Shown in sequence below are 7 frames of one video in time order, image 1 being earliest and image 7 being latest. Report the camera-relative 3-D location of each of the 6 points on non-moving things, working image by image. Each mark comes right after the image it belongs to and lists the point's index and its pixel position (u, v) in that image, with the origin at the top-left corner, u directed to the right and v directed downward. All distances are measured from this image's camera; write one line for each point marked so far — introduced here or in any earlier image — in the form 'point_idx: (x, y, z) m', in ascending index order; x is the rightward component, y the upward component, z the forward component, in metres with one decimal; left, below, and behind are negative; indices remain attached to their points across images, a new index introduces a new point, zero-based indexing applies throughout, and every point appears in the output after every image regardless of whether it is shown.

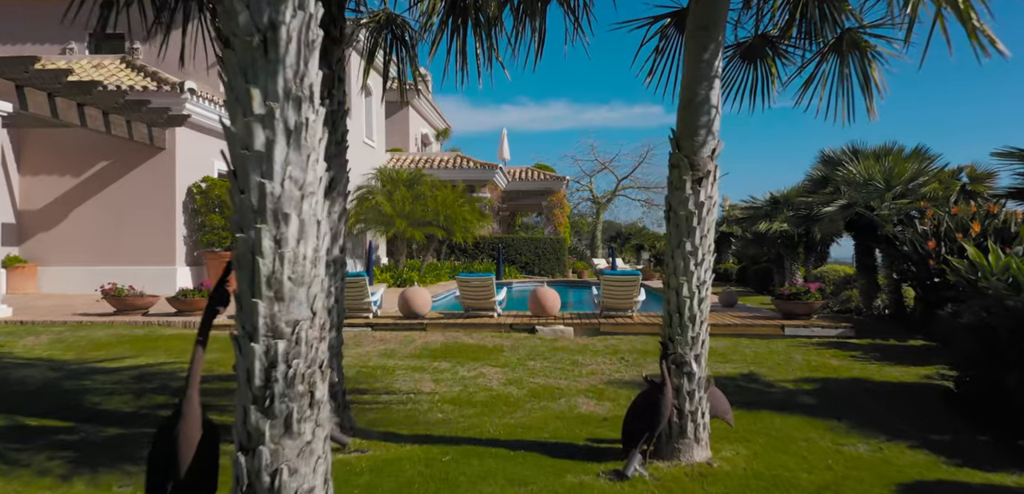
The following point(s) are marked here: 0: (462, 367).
0: (-0.5, -1.1, +6.7) m
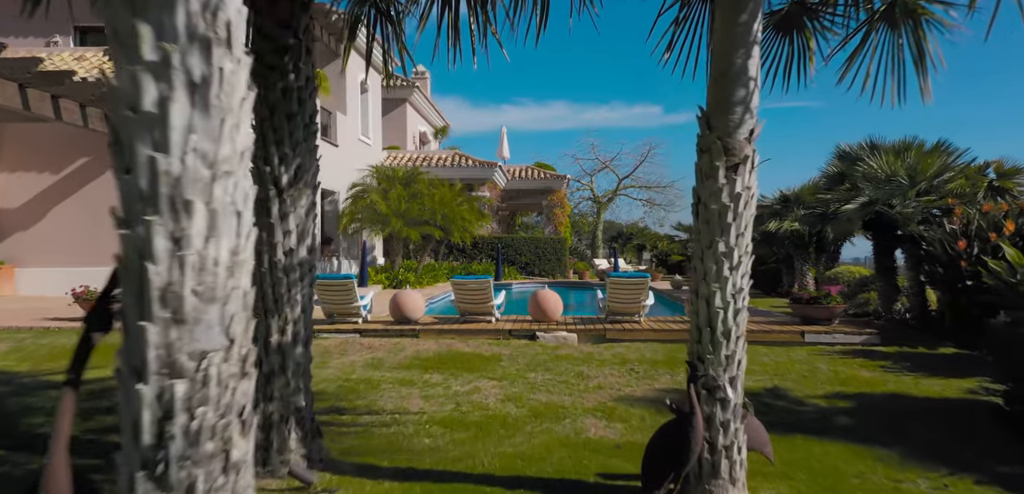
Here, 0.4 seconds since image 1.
0: (-0.5, -1.1, +6.0) m
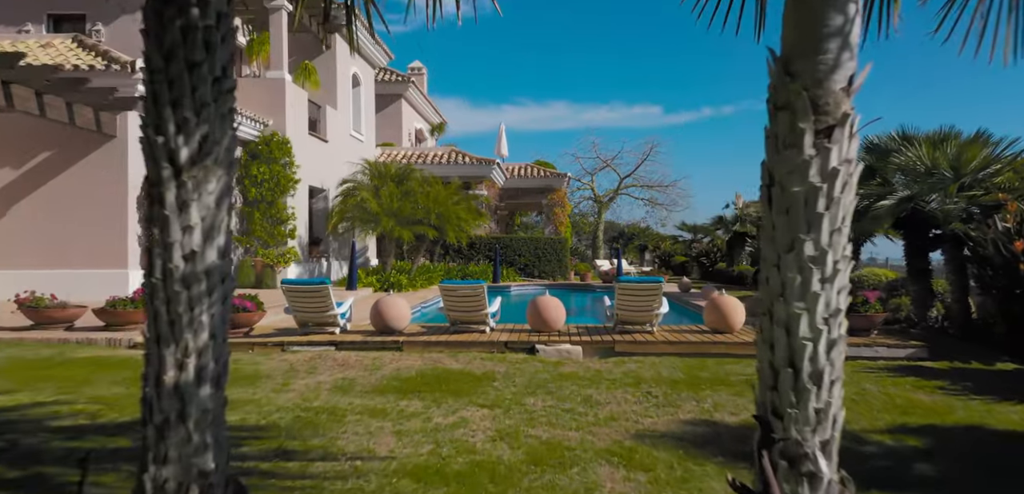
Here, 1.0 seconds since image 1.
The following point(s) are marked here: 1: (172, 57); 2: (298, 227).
0: (-0.5, -1.2, +5.0) m
1: (-1.3, +0.7, +2.6) m
2: (-5.5, +0.5, +17.9) m
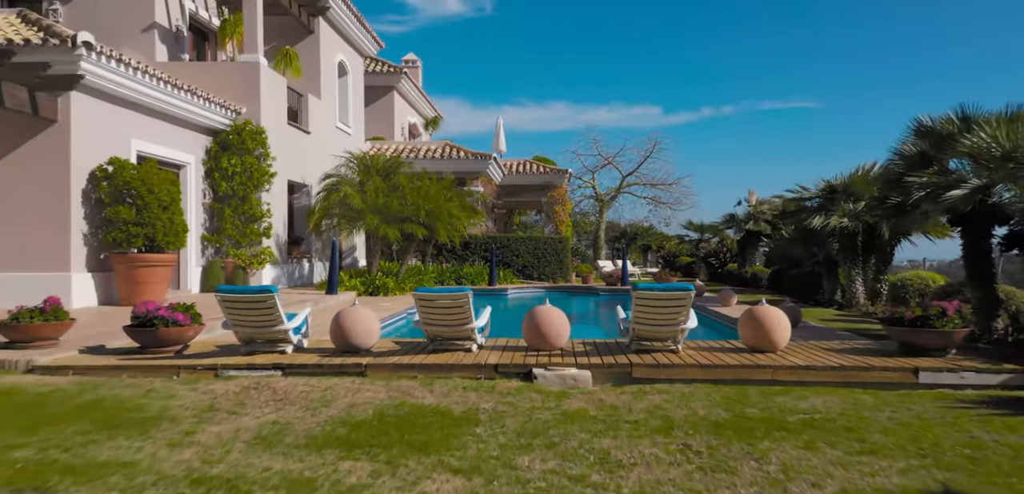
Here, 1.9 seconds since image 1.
0: (-0.6, -1.1, +3.5) m
1: (-1.3, +0.7, +1.1) m
2: (-5.5, +0.5, +16.4) m
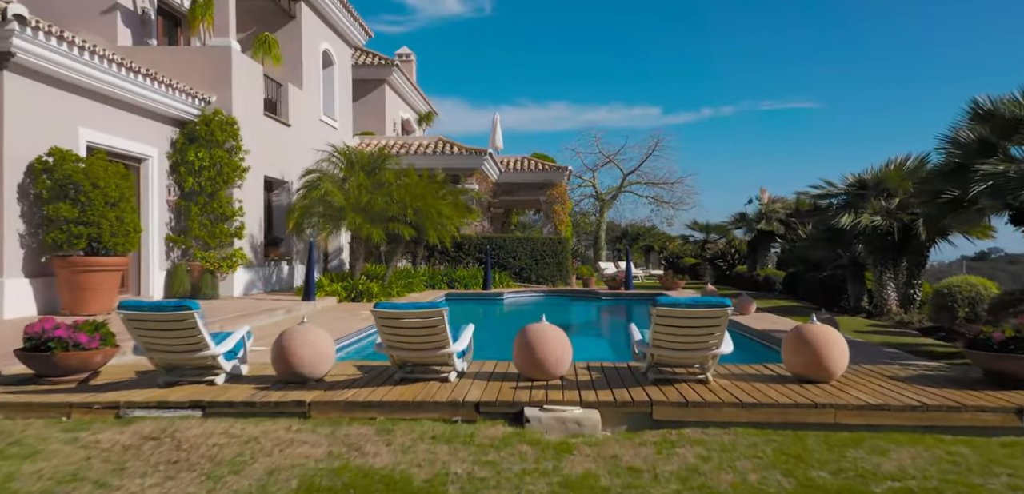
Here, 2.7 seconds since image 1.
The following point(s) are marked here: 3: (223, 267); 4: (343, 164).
0: (-0.7, -1.2, +2.2) m
1: (-1.4, +0.7, -0.2) m
2: (-5.6, +0.5, +15.0) m
3: (-5.8, -0.4, +14.0) m
4: (-4.0, +1.9, +16.5) m
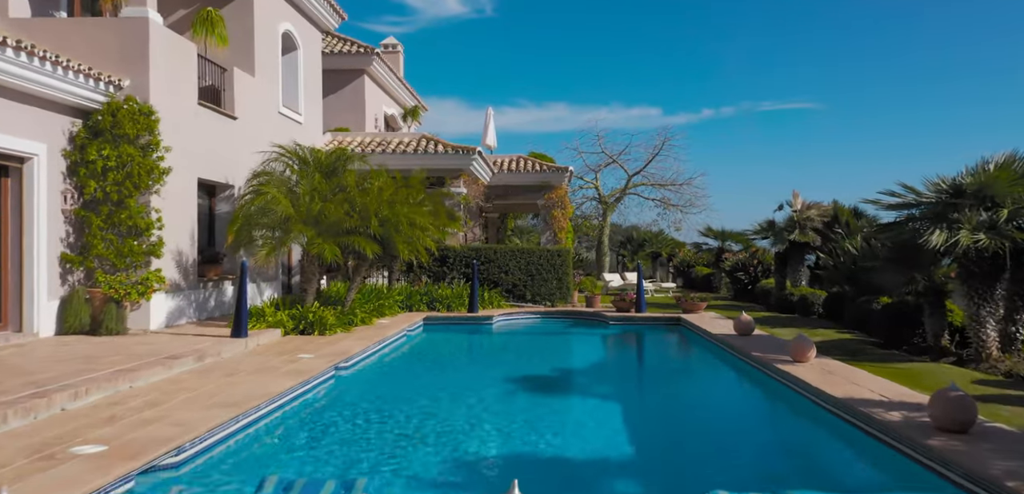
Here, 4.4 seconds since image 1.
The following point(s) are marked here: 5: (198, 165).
0: (-0.9, -1.5, -0.7) m
1: (-1.7, +0.4, -3.1) m
2: (-5.9, +0.1, +12.1) m
3: (-6.0, -0.7, +11.2) m
4: (-4.2, +1.6, +13.7) m
5: (-5.8, +1.5, +13.0) m
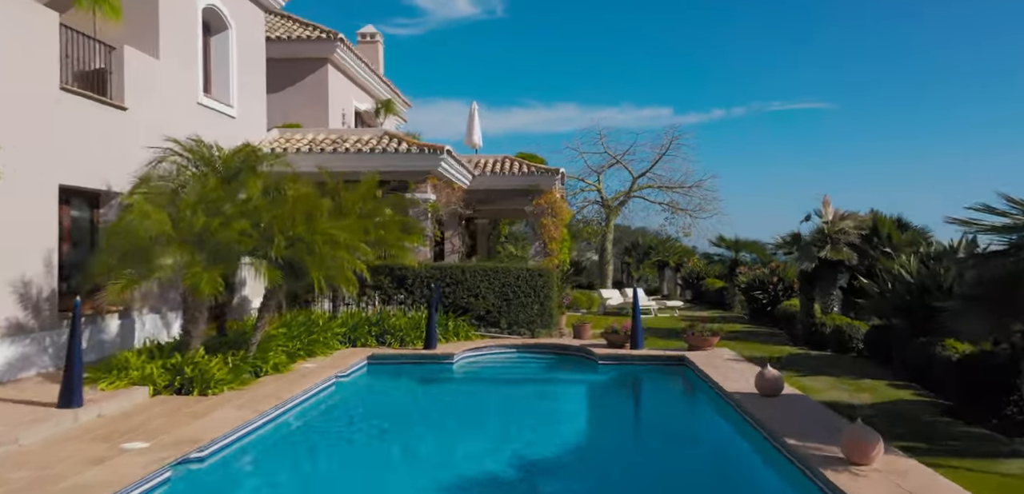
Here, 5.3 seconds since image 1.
0: (-1.8, -1.9, -3.7) m
1: (-2.6, 0.0, -6.1) m
2: (-6.5, -0.3, +9.2) m
3: (-6.7, -1.1, +8.3) m
4: (-4.9, +1.2, +10.7) m
5: (-6.5, +1.1, +10.1) m
